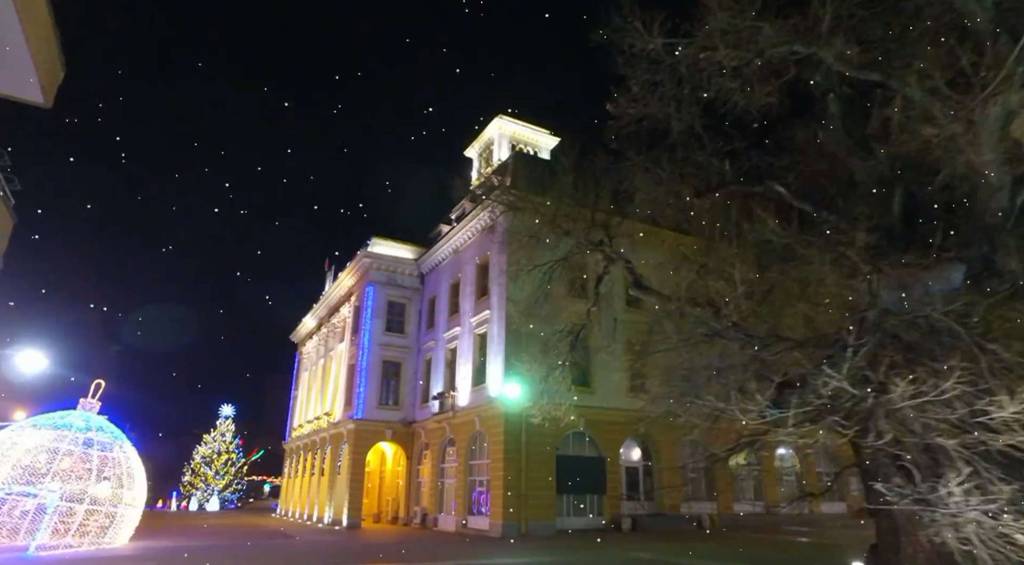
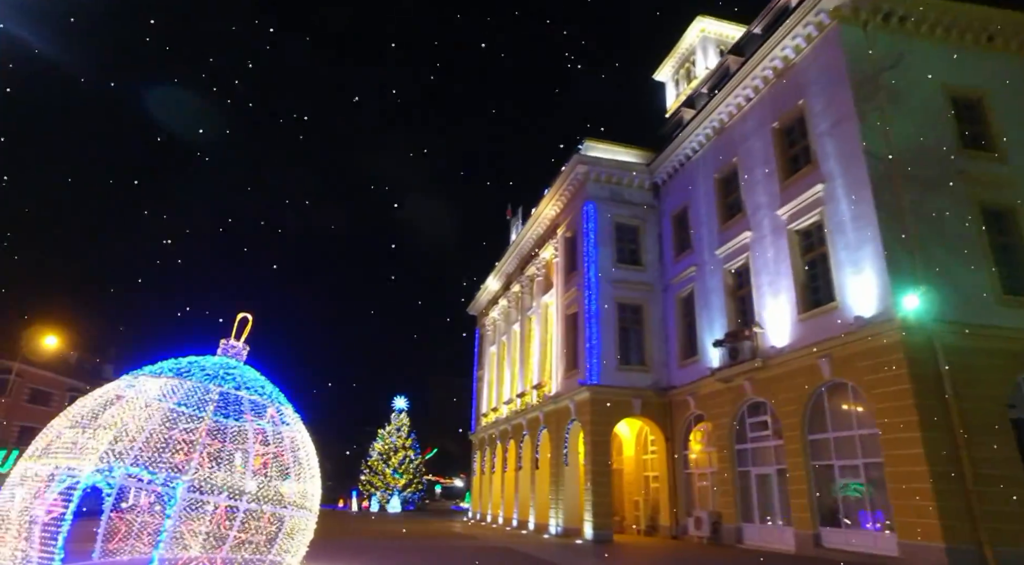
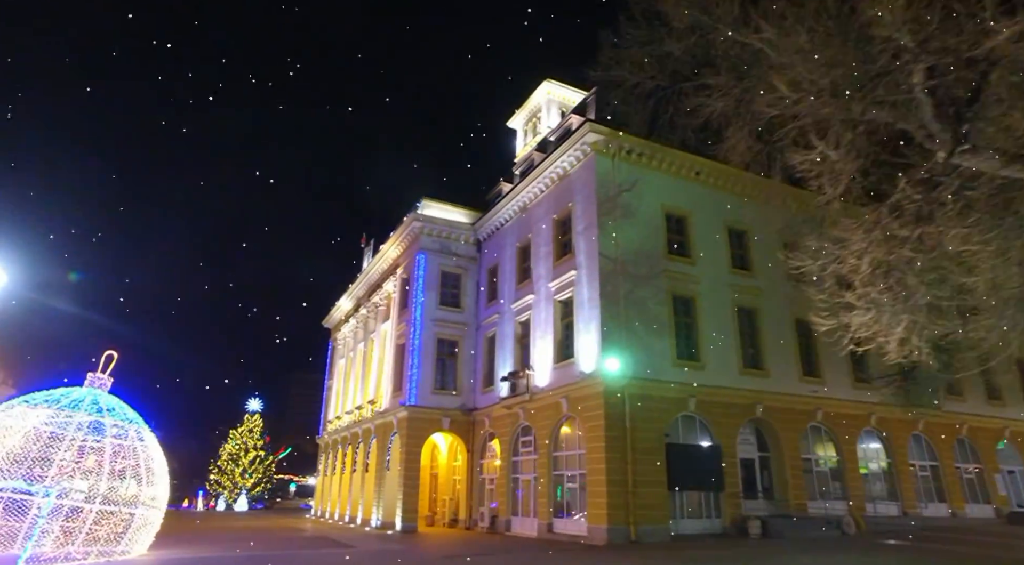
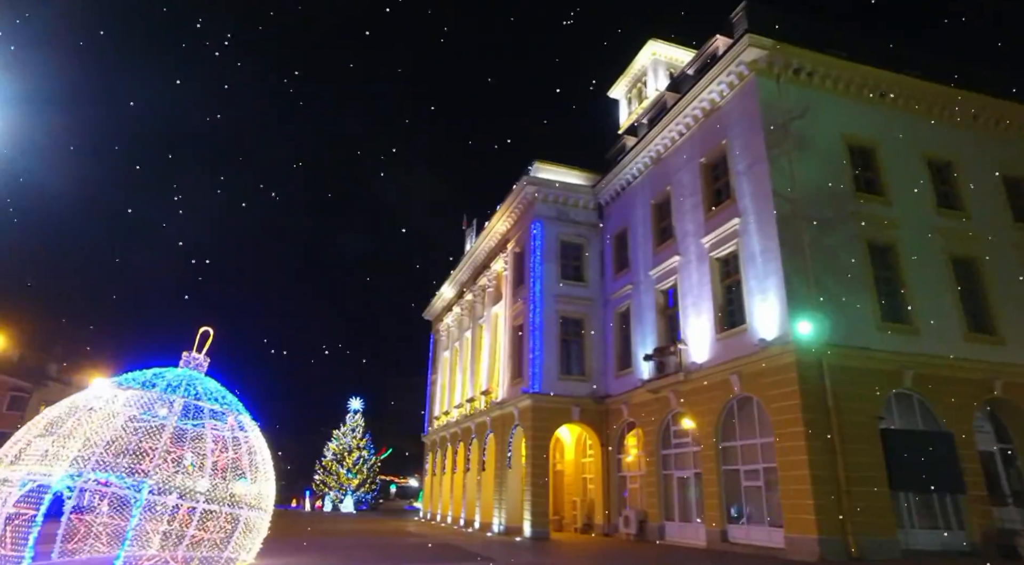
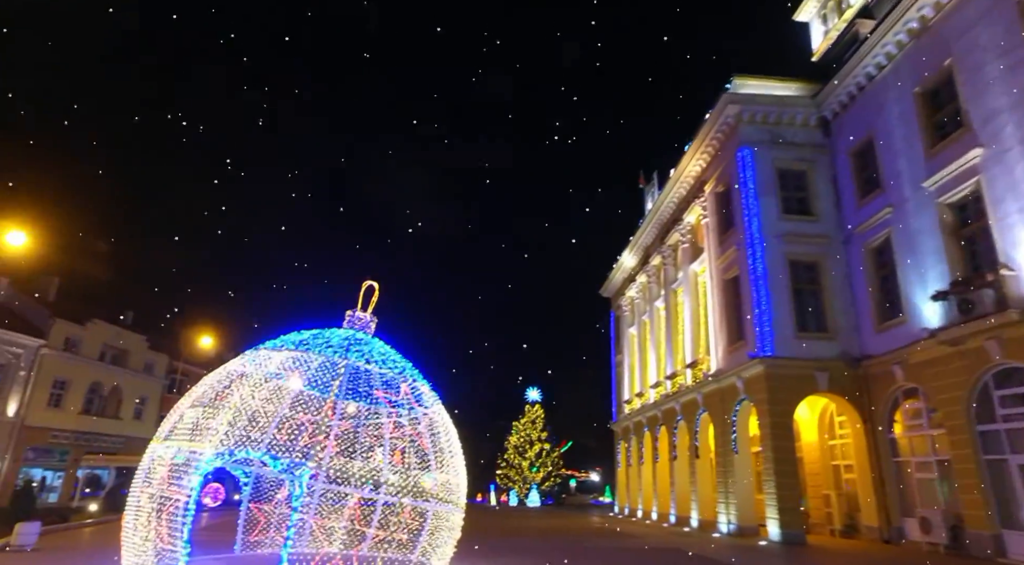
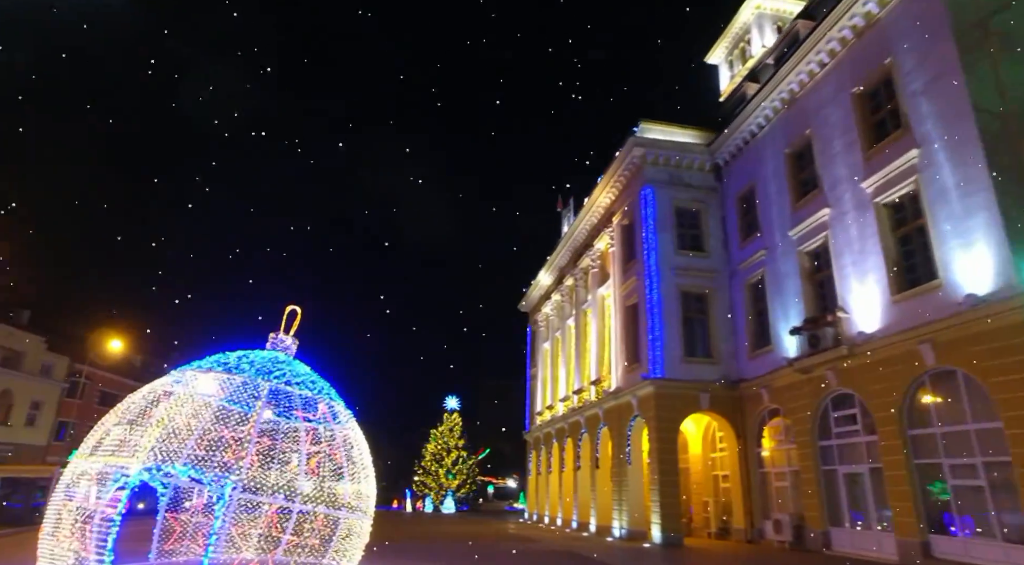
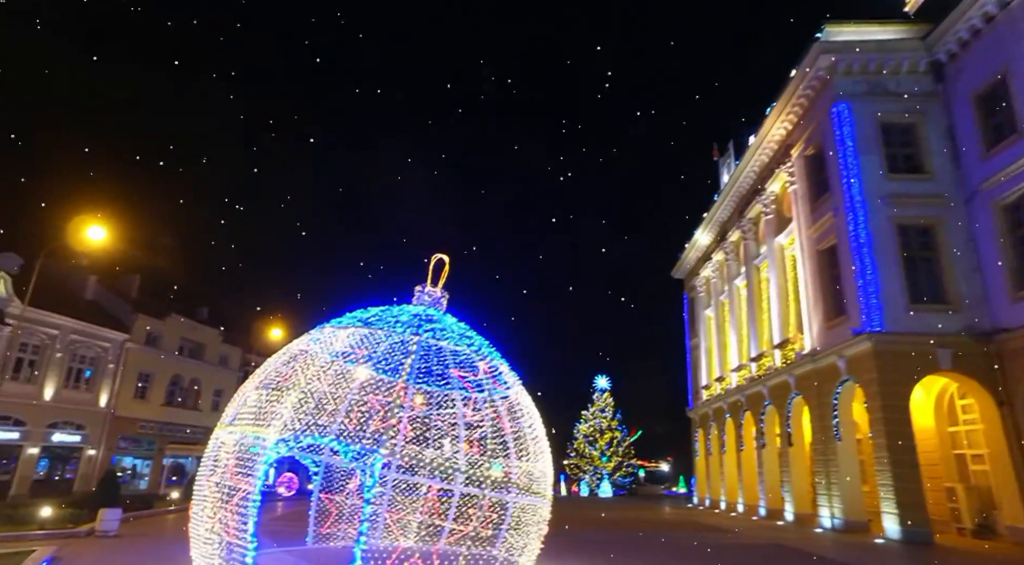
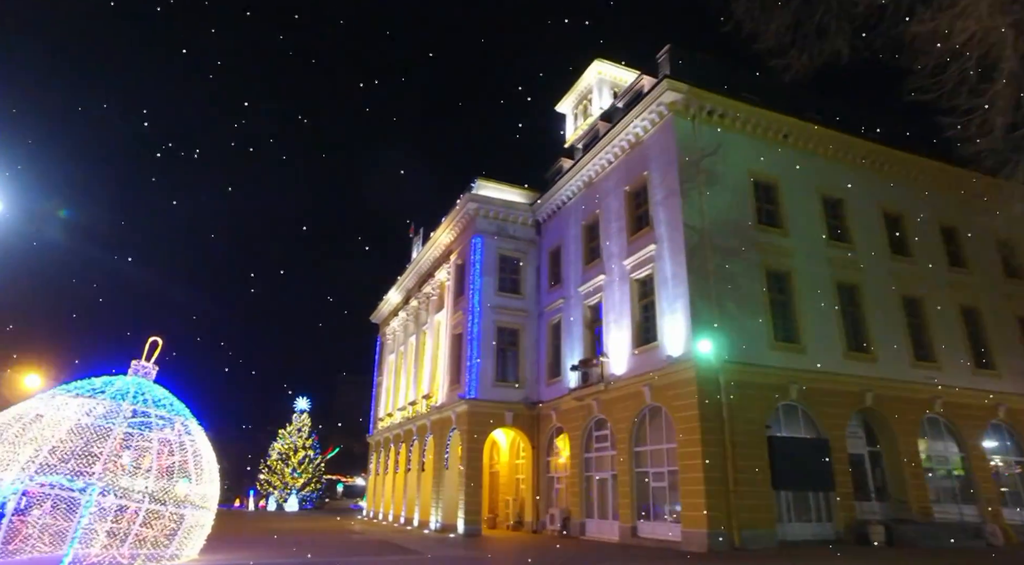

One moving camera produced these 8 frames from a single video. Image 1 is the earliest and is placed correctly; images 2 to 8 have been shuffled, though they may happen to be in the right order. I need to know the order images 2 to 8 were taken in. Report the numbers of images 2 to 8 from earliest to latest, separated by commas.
3, 8, 4, 2, 6, 5, 7
